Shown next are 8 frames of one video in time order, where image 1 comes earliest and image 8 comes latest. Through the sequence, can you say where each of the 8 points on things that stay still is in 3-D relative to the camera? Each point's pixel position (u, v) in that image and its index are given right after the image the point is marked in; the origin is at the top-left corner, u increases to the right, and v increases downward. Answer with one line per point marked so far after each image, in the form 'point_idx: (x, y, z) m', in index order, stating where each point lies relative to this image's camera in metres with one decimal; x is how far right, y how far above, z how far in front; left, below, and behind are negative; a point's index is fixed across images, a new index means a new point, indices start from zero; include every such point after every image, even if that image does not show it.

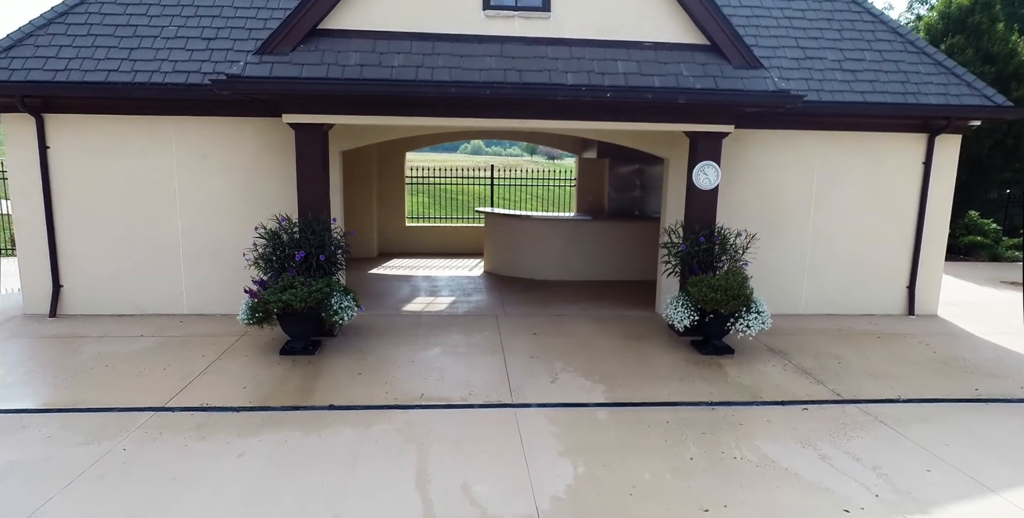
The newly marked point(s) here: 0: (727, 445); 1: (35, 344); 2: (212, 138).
0: (+1.7, -1.5, +4.2) m
1: (-5.5, -0.9, +6.3) m
2: (-3.8, +1.5, +6.8) m
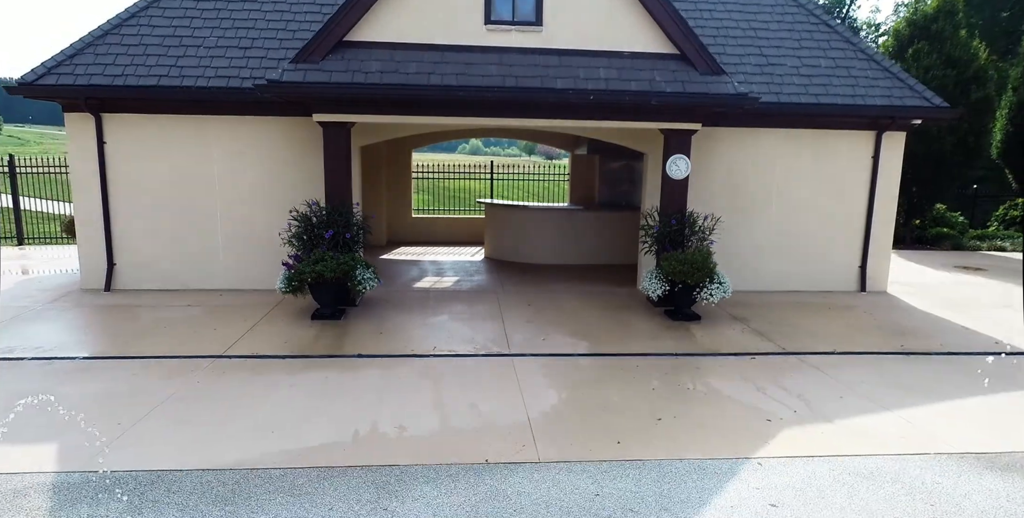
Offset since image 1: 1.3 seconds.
0: (+1.7, -1.2, +5.2) m
1: (-5.5, -0.7, +7.2) m
2: (-3.8, +1.8, +7.8) m
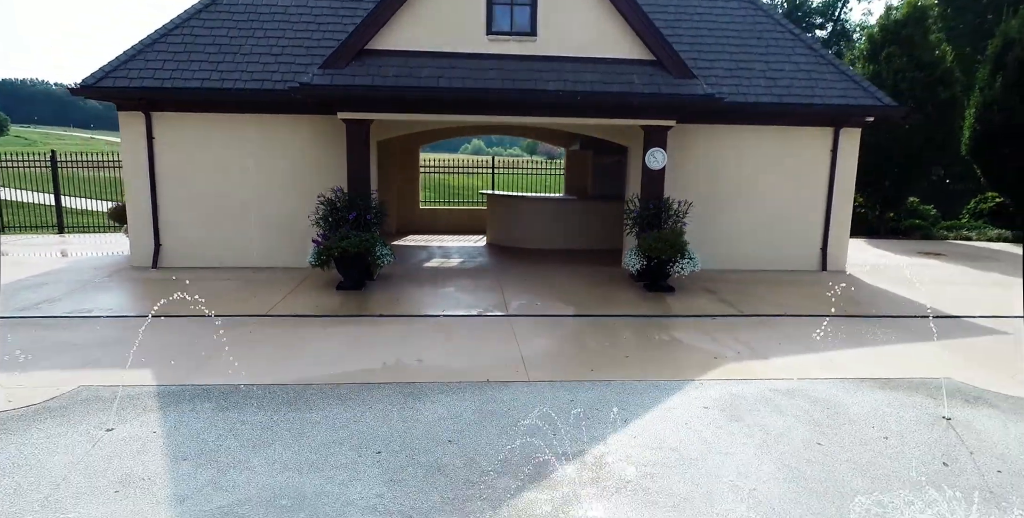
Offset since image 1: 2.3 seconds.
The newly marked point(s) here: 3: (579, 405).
0: (+1.7, -0.9, +6.3) m
1: (-5.6, -0.3, +8.3) m
2: (-3.8, +2.1, +8.9) m
3: (+0.6, -1.2, +4.4) m
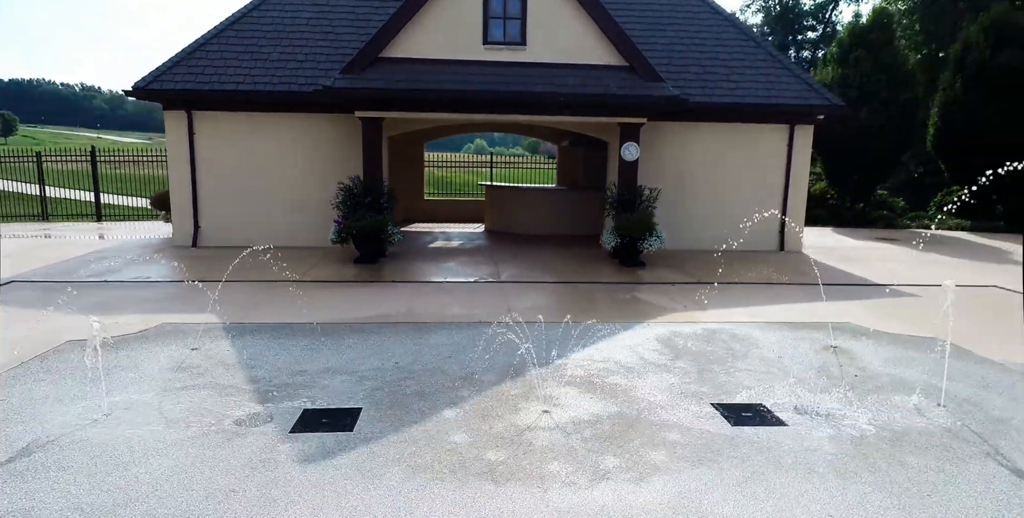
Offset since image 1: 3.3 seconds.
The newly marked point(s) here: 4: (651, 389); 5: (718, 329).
0: (+1.5, -0.5, +7.6) m
1: (-5.7, 0.0, +9.7) m
2: (-3.9, +2.5, +10.2) m
3: (+0.4, -0.8, +5.7) m
4: (+1.2, -1.1, +4.6) m
5: (+2.3, -0.8, +6.1) m
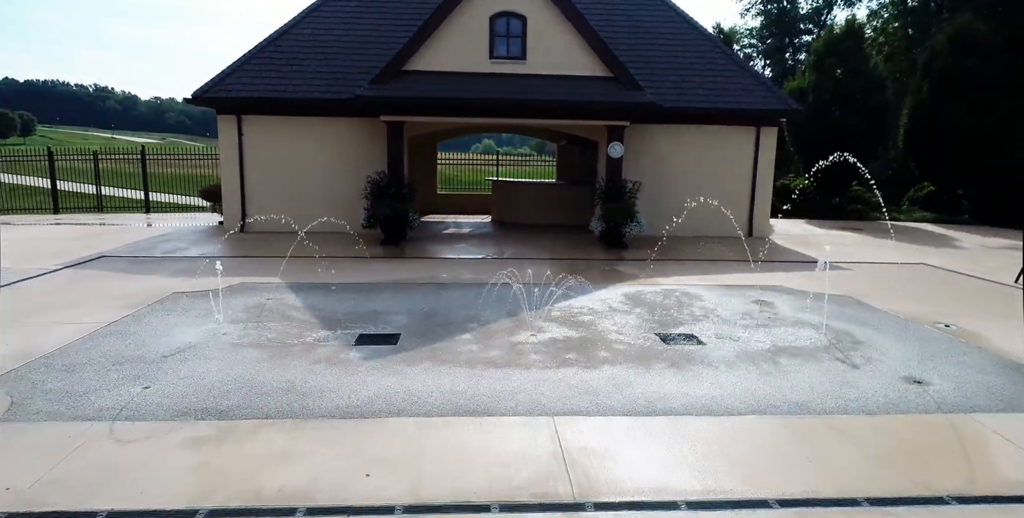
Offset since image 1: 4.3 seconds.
0: (+1.5, -0.1, +9.2) m
1: (-5.7, +0.4, +11.4) m
2: (-3.9, +2.9, +11.9) m
3: (+0.4, -0.4, +7.4) m
4: (+1.2, -0.7, +6.3) m
5: (+2.3, -0.4, +7.7) m
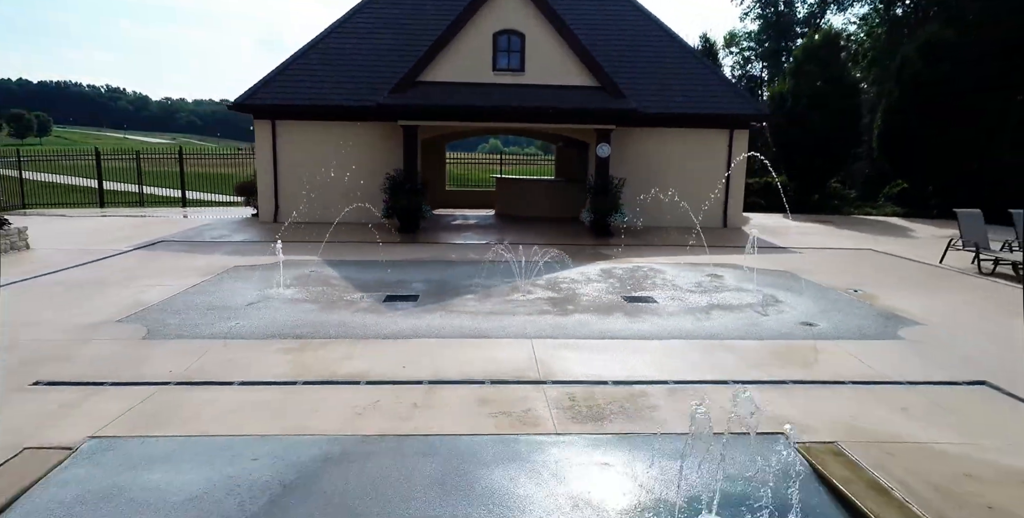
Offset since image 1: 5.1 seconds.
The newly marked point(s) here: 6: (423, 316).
0: (+1.5, +0.2, +10.8) m
1: (-5.7, +0.7, +13.1) m
2: (-3.9, +3.2, +13.5) m
3: (+0.3, -0.1, +8.9) m
4: (+1.1, -0.4, +7.8) m
5: (+2.2, -0.1, +9.3) m
6: (-1.1, -0.7, +6.4) m
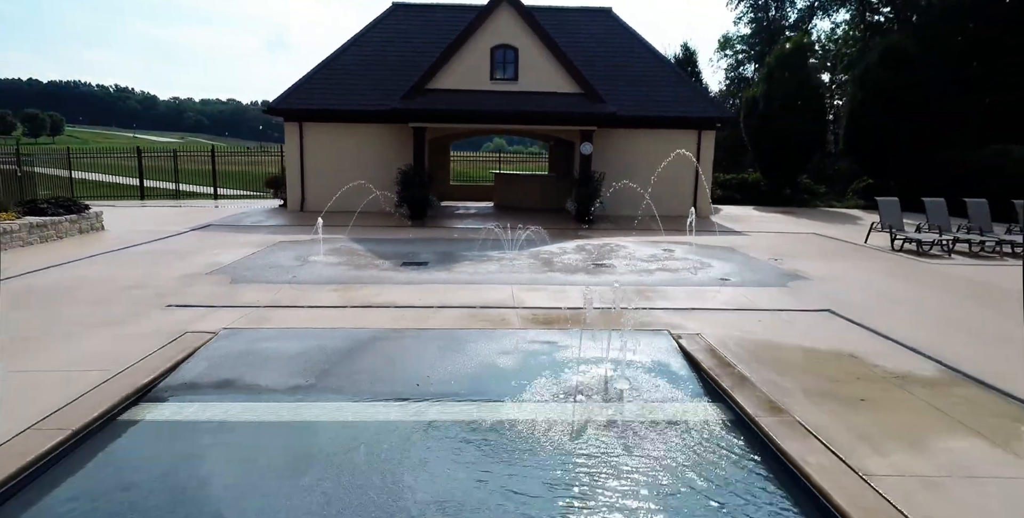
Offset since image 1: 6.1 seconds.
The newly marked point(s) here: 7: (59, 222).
0: (+1.3, +0.6, +12.8) m
1: (-5.8, +1.2, +15.1) m
2: (-4.0, +3.6, +15.6) m
3: (+0.2, +0.3, +10.9) m
4: (+0.9, 0.0, +9.8) m
5: (+2.1, +0.3, +11.3) m
6: (-1.2, -0.2, +8.4) m
7: (-9.0, +0.7, +10.8) m
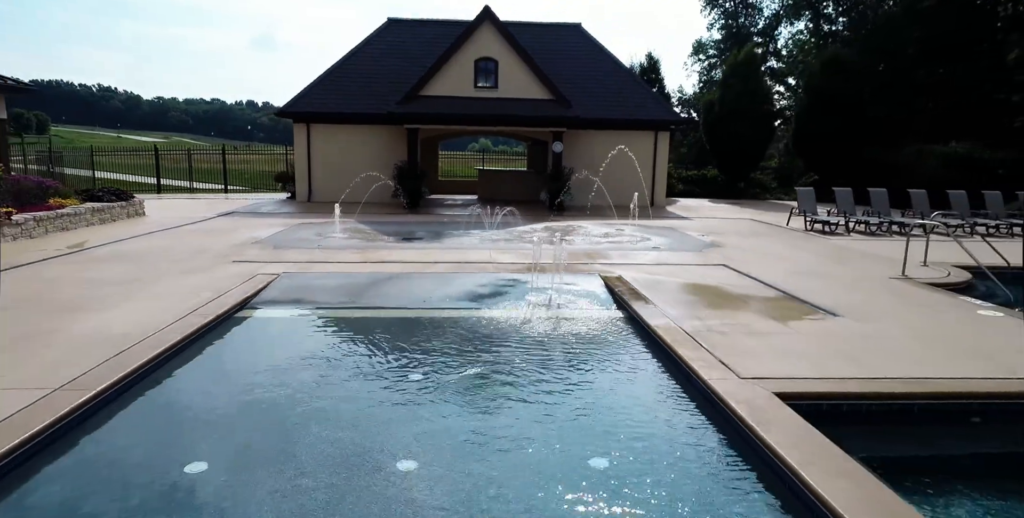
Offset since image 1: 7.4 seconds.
0: (+0.8, +1.1, +15.1) m
1: (-6.4, +1.7, +17.3) m
2: (-4.6, +4.1, +17.8) m
3: (-0.3, +0.8, +13.2) m
4: (+0.5, +0.6, +12.1) m
5: (+1.6, +0.9, +13.6) m
6: (-1.7, +0.3, +10.7) m
7: (-9.5, +1.2, +12.9) m
